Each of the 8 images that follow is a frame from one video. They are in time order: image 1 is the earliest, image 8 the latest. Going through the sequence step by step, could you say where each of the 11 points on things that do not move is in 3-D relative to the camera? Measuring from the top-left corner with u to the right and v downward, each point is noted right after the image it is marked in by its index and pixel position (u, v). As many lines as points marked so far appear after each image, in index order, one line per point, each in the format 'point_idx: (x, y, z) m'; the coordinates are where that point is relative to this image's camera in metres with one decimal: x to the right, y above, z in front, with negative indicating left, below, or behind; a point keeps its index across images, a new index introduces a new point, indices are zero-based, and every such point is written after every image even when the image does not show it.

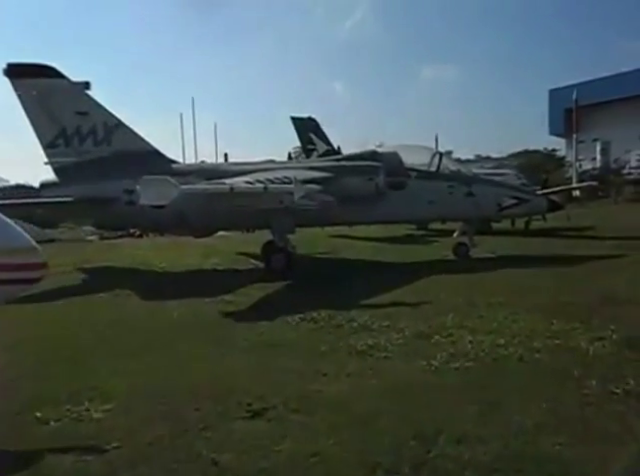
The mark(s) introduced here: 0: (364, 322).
0: (+0.5, -1.0, +5.9) m
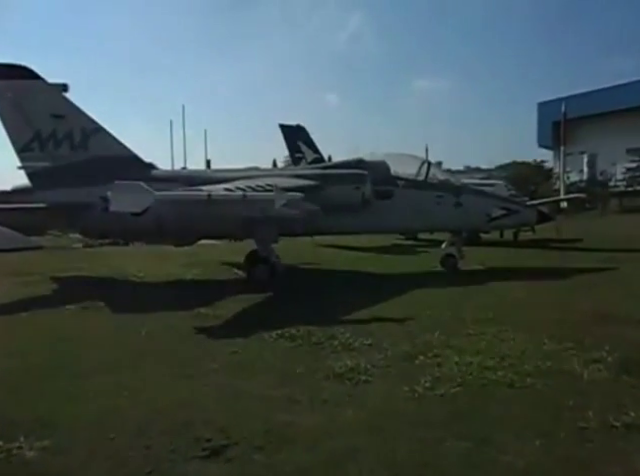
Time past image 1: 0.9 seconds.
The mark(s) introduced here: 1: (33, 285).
0: (+0.3, -1.1, +5.6) m
1: (-5.9, -1.0, +10.7) m
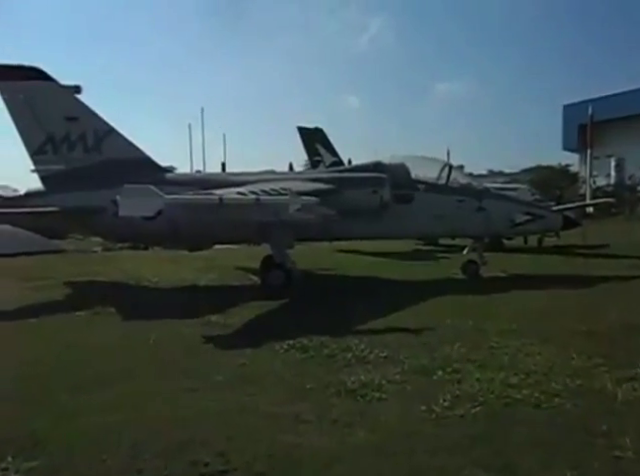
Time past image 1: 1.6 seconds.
0: (+0.4, -1.2, +5.3) m
1: (-5.6, -1.1, +10.6) m
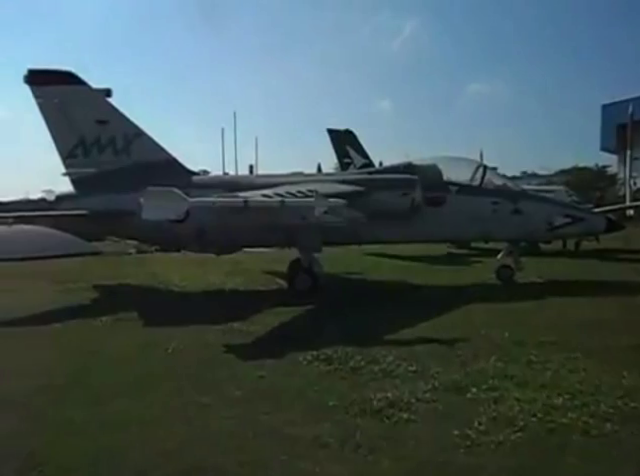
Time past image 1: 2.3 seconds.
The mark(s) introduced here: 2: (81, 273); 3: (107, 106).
0: (+0.6, -1.2, +4.9) m
1: (-5.0, -1.1, +10.6) m
2: (-6.5, -0.9, +13.9) m
3: (-4.6, +2.8, +11.1) m
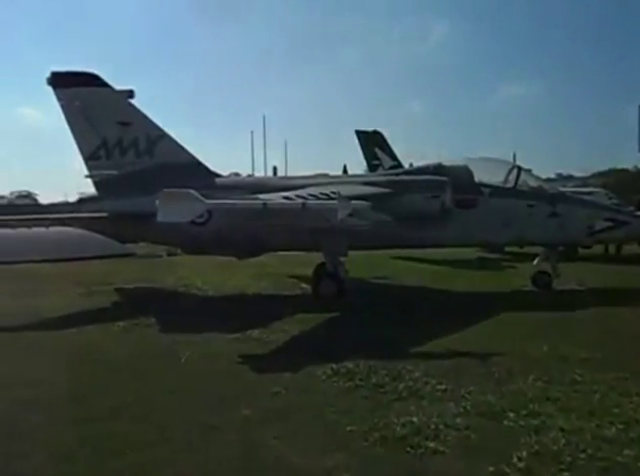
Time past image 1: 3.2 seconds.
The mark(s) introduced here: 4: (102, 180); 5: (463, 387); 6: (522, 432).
0: (+0.8, -1.3, +4.5) m
1: (-4.5, -1.2, +10.5) m
2: (-5.8, -1.0, +13.8) m
3: (-4.1, +2.8, +10.9) m
4: (-4.6, +1.2, +10.9) m
5: (+1.2, -1.3, +4.4) m
6: (+1.4, -1.3, +3.4) m
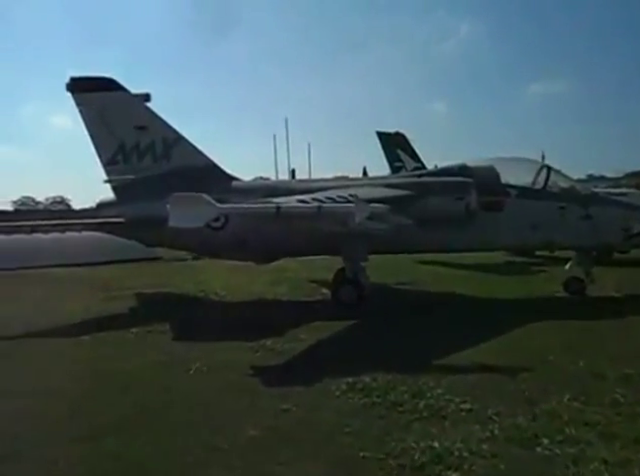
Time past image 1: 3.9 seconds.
0: (+0.9, -1.3, +4.1) m
1: (-4.1, -1.3, +10.4) m
2: (-5.2, -1.1, +13.8) m
3: (-3.7, +2.7, +10.8) m
4: (-4.2, +1.1, +10.8) m
5: (+1.3, -1.3, +4.0) m
6: (+1.4, -1.3, +3.1) m
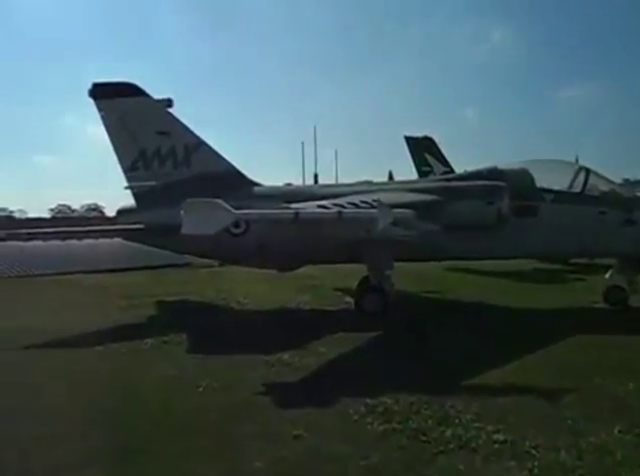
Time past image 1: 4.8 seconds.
0: (+1.0, -1.4, +3.7) m
1: (-3.7, -1.4, +10.2) m
2: (-4.6, -1.3, +13.6) m
3: (-3.2, +2.5, +10.7) m
4: (-3.7, +1.0, +10.7) m
5: (+1.4, -1.4, +3.5) m
6: (+1.5, -1.4, +2.6) m
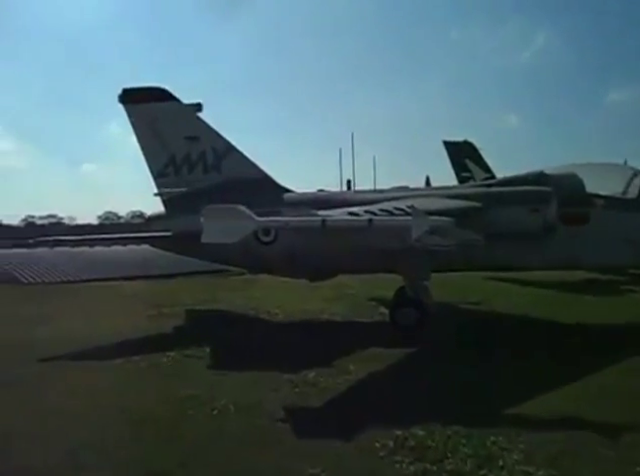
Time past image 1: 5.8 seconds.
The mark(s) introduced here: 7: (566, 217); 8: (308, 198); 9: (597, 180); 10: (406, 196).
0: (+1.1, -1.5, +3.1) m
1: (-3.1, -1.6, +10.0) m
2: (-3.7, -1.5, +13.5) m
3: (-2.5, +2.4, +10.5) m
4: (-3.1, +0.8, +10.5) m
5: (+1.5, -1.4, +2.9) m
6: (+1.5, -1.4, +2.0) m
7: (+4.3, +0.4, +8.9) m
8: (-0.2, +0.8, +10.4) m
9: (+4.9, +1.0, +9.1) m
10: (+1.7, +0.8, +10.1) m
